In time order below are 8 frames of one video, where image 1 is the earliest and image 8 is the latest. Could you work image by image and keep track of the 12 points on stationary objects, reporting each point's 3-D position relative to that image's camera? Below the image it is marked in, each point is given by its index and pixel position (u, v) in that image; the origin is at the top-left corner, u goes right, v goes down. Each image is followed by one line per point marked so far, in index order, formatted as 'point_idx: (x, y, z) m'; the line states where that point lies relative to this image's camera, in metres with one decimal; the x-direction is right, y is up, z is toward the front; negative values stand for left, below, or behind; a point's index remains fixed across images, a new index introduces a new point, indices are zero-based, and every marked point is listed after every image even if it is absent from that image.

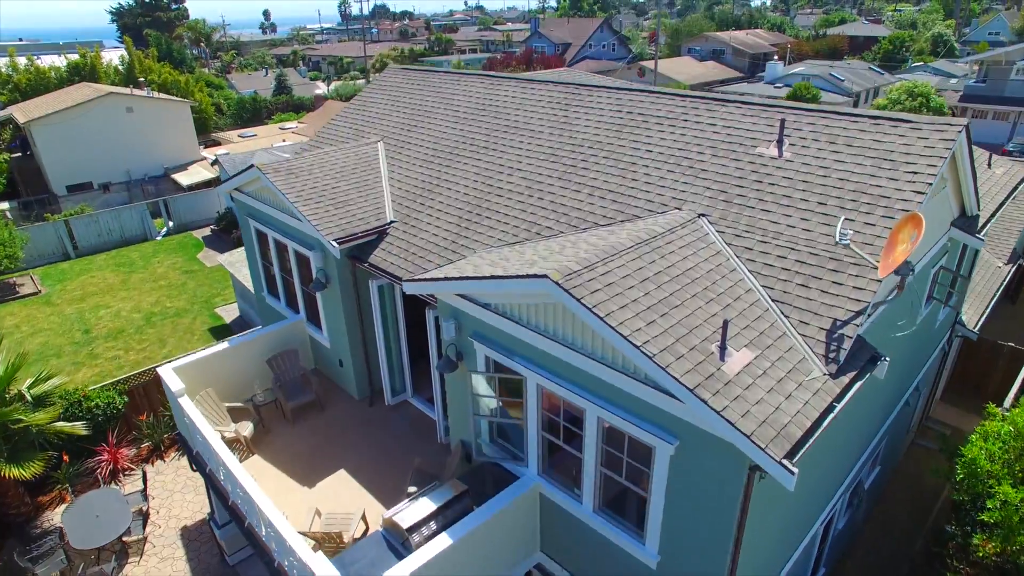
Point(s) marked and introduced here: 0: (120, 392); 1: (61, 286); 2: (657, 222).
0: (-6.2, -1.6, +10.7) m
1: (-12.7, 0.0, +18.8) m
2: (+1.2, +0.5, +5.4) m
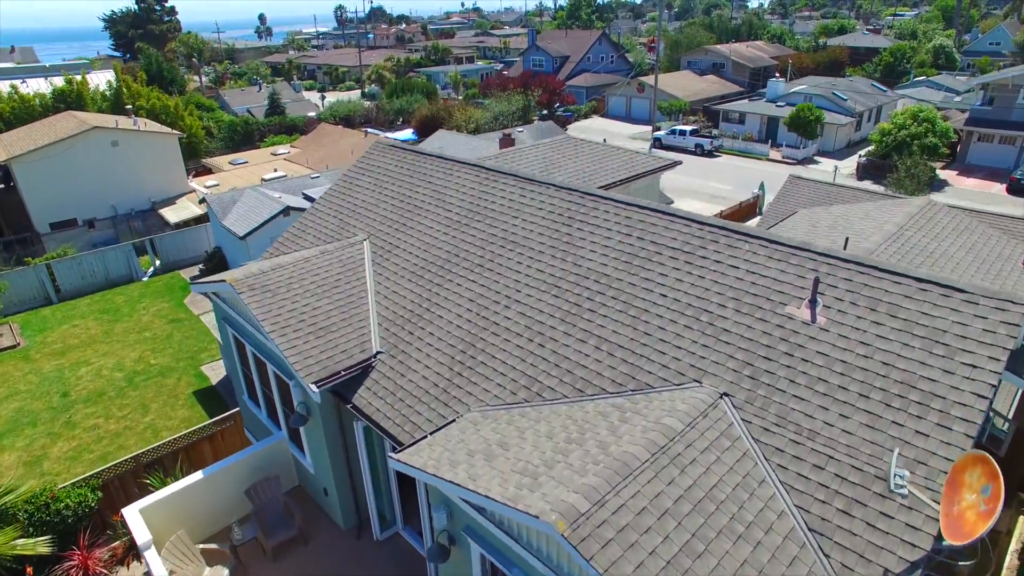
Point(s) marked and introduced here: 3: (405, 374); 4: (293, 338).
0: (-6.3, -3.0, +10.0) m
1: (-12.8, -1.4, +18.1) m
2: (+1.2, -0.9, +4.8) m
3: (-1.0, -0.8, +6.3) m
4: (-2.2, -0.5, +6.7) m
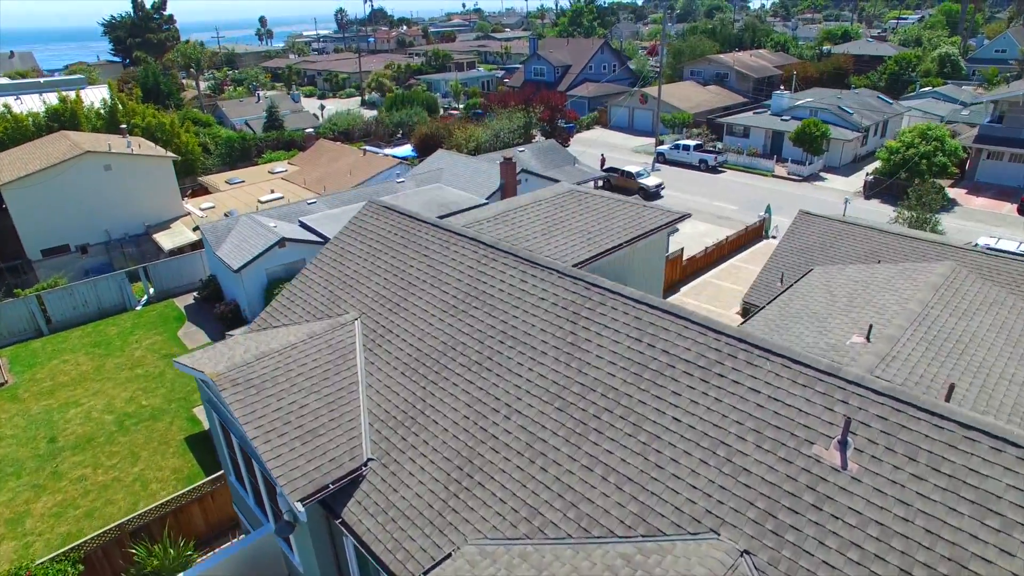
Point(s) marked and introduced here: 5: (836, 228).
0: (-6.3, -3.9, +9.6) m
1: (-12.8, -2.3, +17.7) m
2: (+1.2, -1.8, +4.3) m
3: (-1.0, -1.8, +5.9) m
4: (-2.2, -1.5, +6.2) m
5: (+7.3, +1.4, +15.1) m
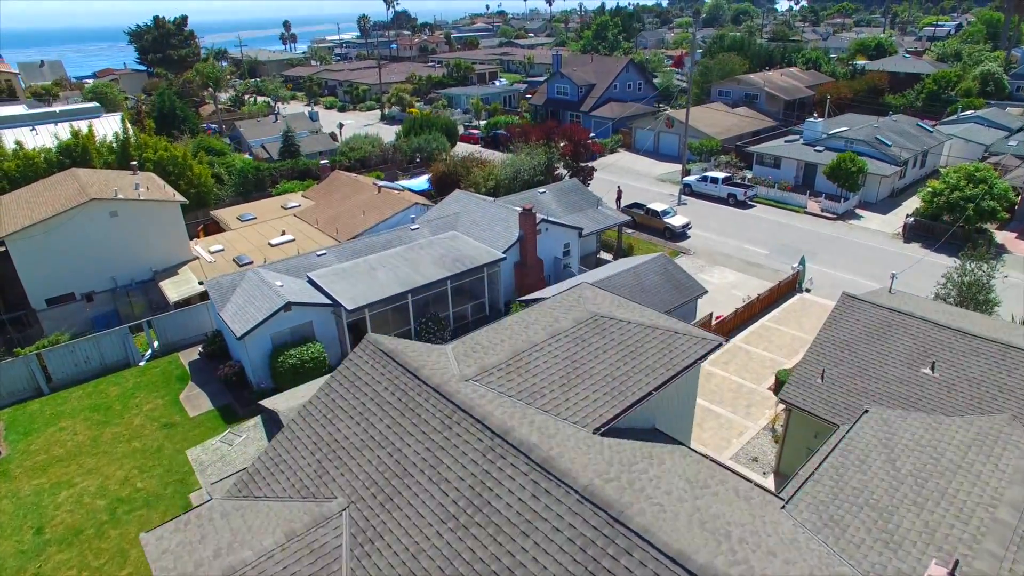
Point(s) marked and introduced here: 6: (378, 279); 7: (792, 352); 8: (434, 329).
0: (-6.1, -5.7, +8.7) m
1: (-12.4, -4.0, +16.9) m
2: (+1.2, -3.7, +3.2) m
3: (-1.0, -3.7, +4.8) m
4: (-2.1, -3.3, +5.2) m
5: (+7.6, -0.6, +13.8) m
6: (-4.0, +0.2, +19.7) m
7: (+8.2, -1.9, +19.6) m
8: (-2.3, -1.2, +19.8) m
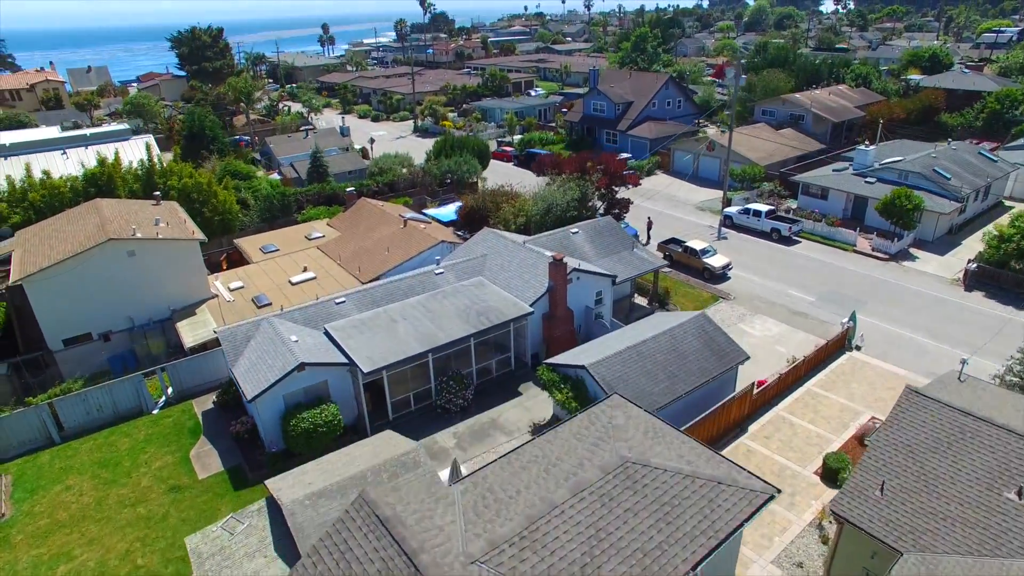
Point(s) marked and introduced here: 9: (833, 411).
0: (-6.1, -7.2, +7.8) m
1: (-11.9, -5.3, +16.4) m
2: (+1.0, -5.5, +2.0) m
3: (-1.1, -5.3, +3.7) m
4: (-2.2, -5.0, +4.2) m
5: (+8.0, -2.4, +12.3) m
6: (-3.2, -1.3, +18.7) m
7: (+8.9, -3.7, +18.0) m
8: (-1.6, -2.8, +18.8) m
9: (+8.9, -3.4, +18.5) m
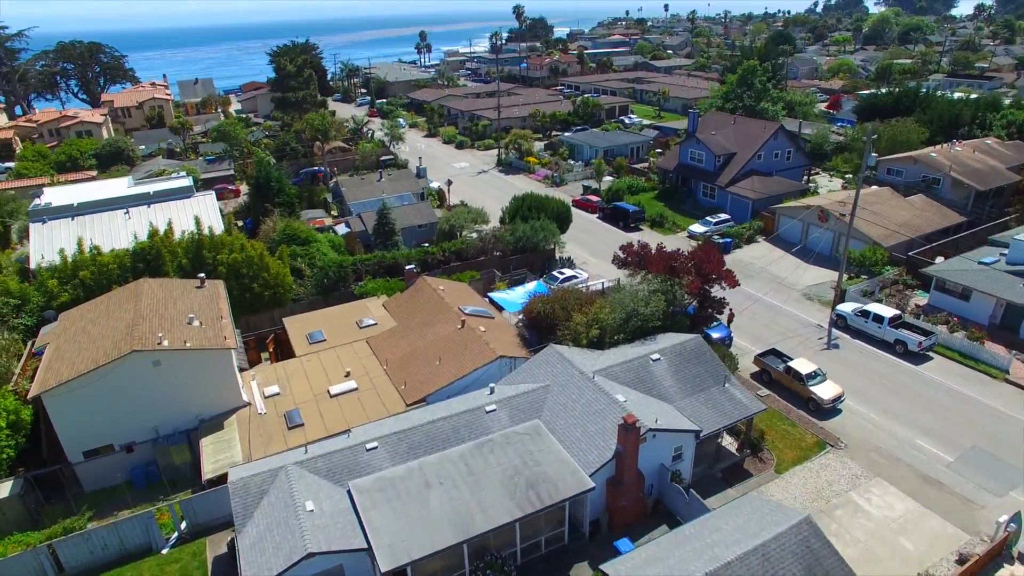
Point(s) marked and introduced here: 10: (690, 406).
0: (-6.6, -10.9, +5.3) m
1: (-11.1, -8.7, +14.6) m
2: (-0.2, -9.6, -1.4) m
3: (-2.0, -9.3, +0.6) m
4: (-3.0, -8.9, +1.2) m
5: (+8.3, -7.0, +7.9) m
6: (-2.0, -5.2, +15.7) m
7: (+9.7, -8.3, +13.5) m
8: (-0.5, -6.8, +15.6) m
9: (+9.9, -8.0, +14.0) m
10: (+5.2, -3.4, +19.4) m
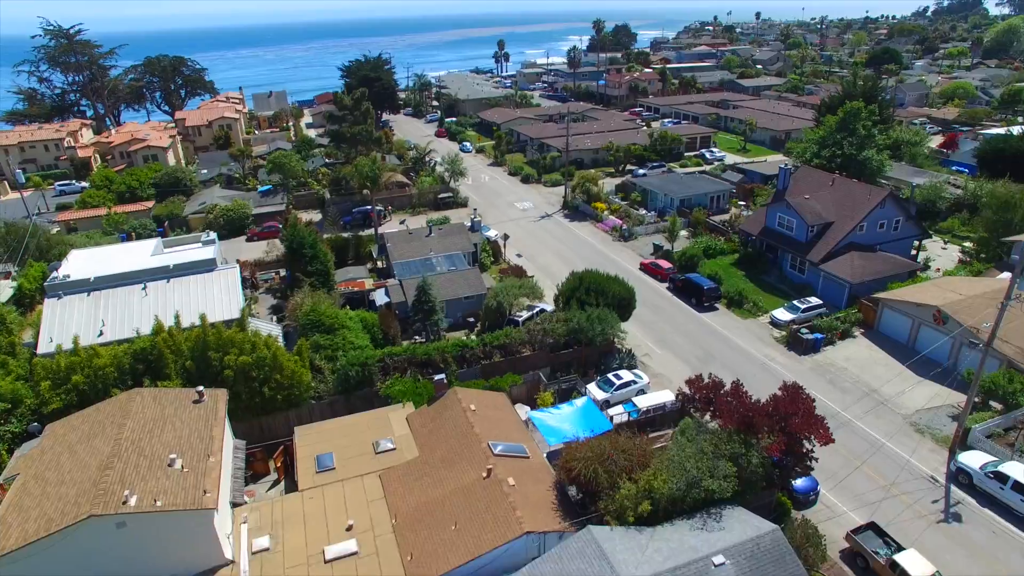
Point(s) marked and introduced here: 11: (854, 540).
0: (-7.9, -14.9, +2.3) m
1: (-11.3, -12.4, +11.9) m
2: (-2.3, -13.9, -5.1) m
3: (-3.8, -13.6, -2.9) m
4: (-4.8, -13.1, -2.2) m
5: (+7.3, -11.7, +3.2) m
6: (-2.0, -9.4, +12.1) m
7: (+9.3, -13.1, +8.7) m
8: (-0.6, -11.0, +11.8) m
9: (+9.4, -12.8, +9.2) m
10: (+5.6, -7.9, +14.9) m
11: (+10.0, -7.3, +19.4) m
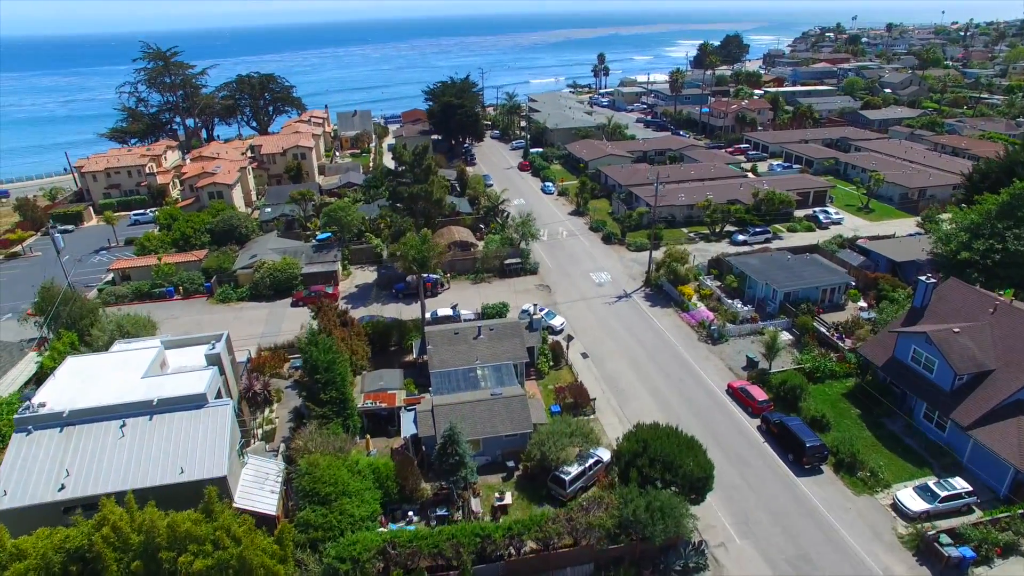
0: (-11.0, -20.3, -2.1) m
1: (-12.9, -17.5, +7.9) m
2: (-6.3, -19.7, -10.2) m
3: (-7.6, -19.3, -7.8) m
4: (-8.4, -18.7, -7.0) m
5: (+4.3, -18.1, -3.3) m
6: (-3.5, -15.1, +6.7) m
7: (+7.0, -19.6, +1.8) m
8: (-2.2, -16.9, +6.3) m
9: (+7.2, -19.3, +2.3) m
10: (+4.5, -14.2, +8.5) m
11: (+9.5, -13.8, +12.3) m
